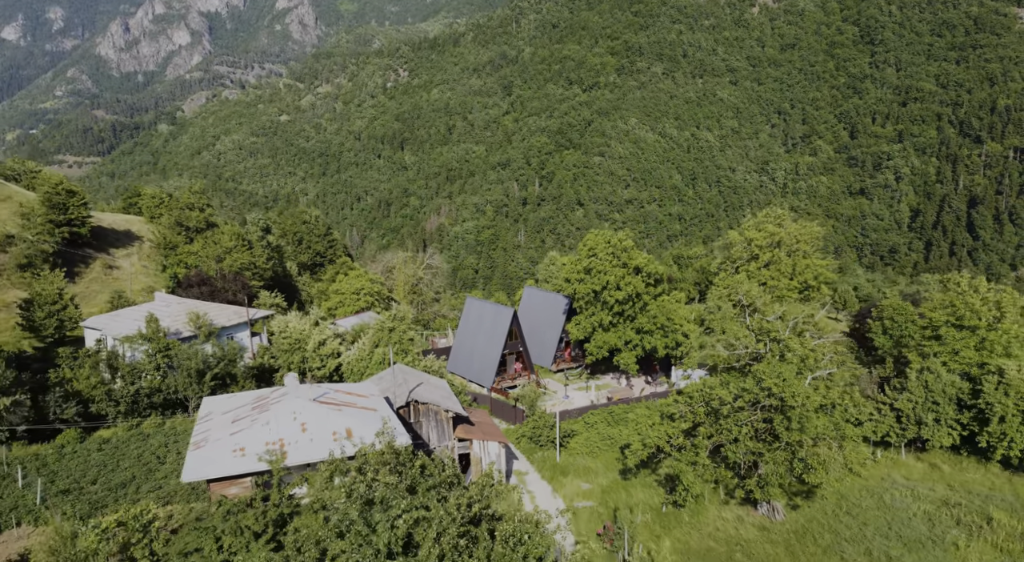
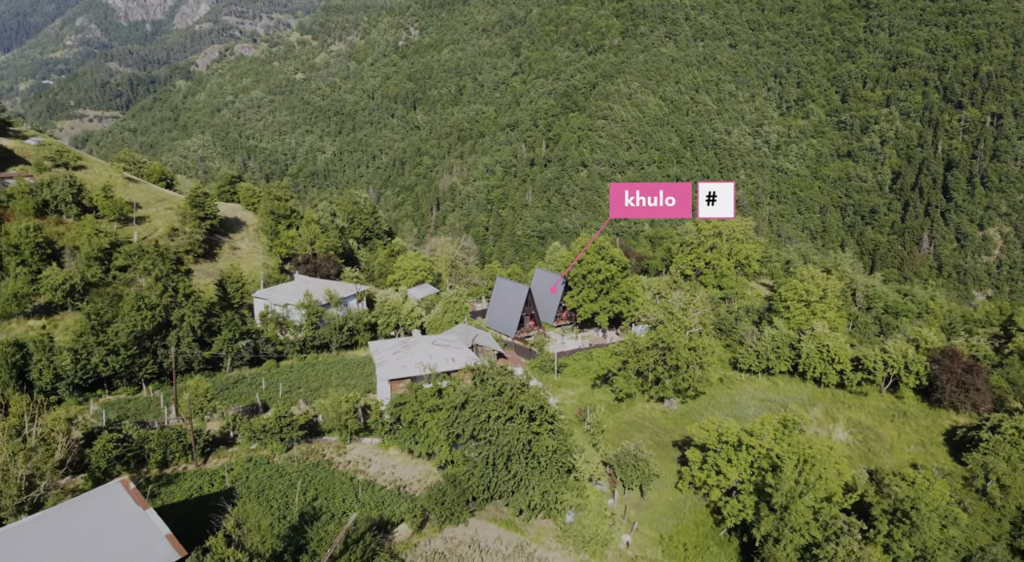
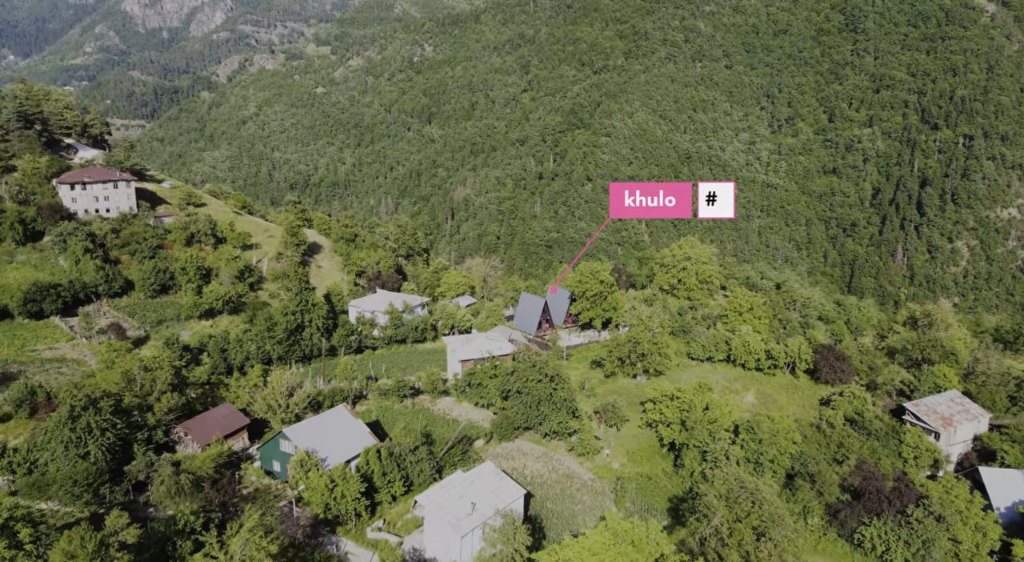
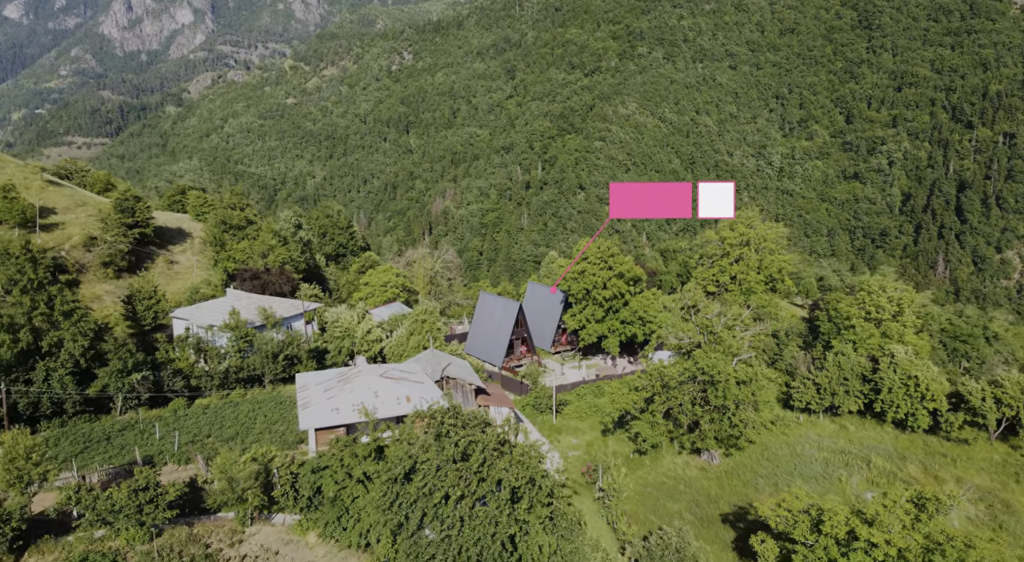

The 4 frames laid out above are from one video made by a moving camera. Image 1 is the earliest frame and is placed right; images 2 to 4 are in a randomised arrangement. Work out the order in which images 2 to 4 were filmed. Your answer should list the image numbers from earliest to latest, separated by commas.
4, 2, 3
